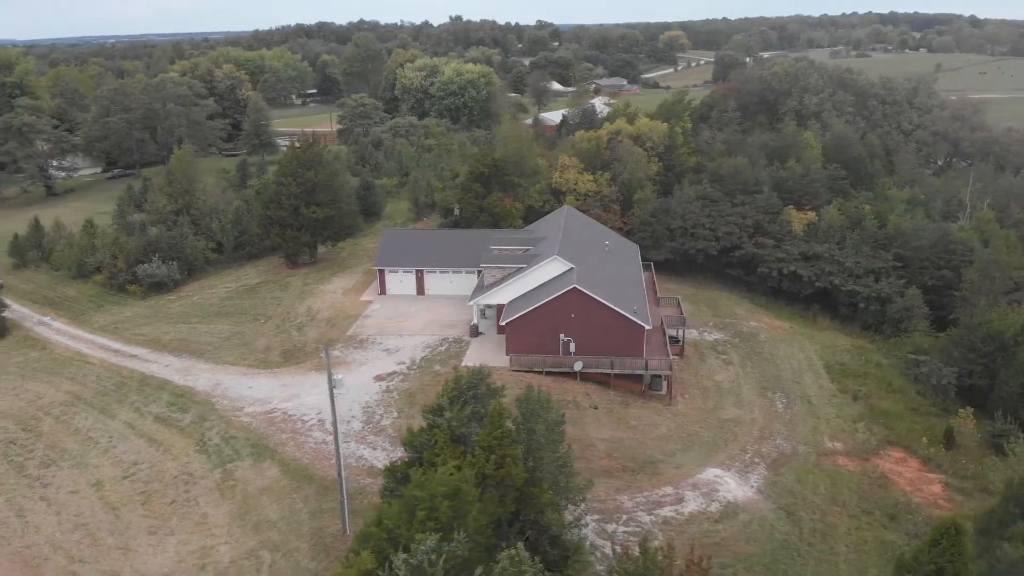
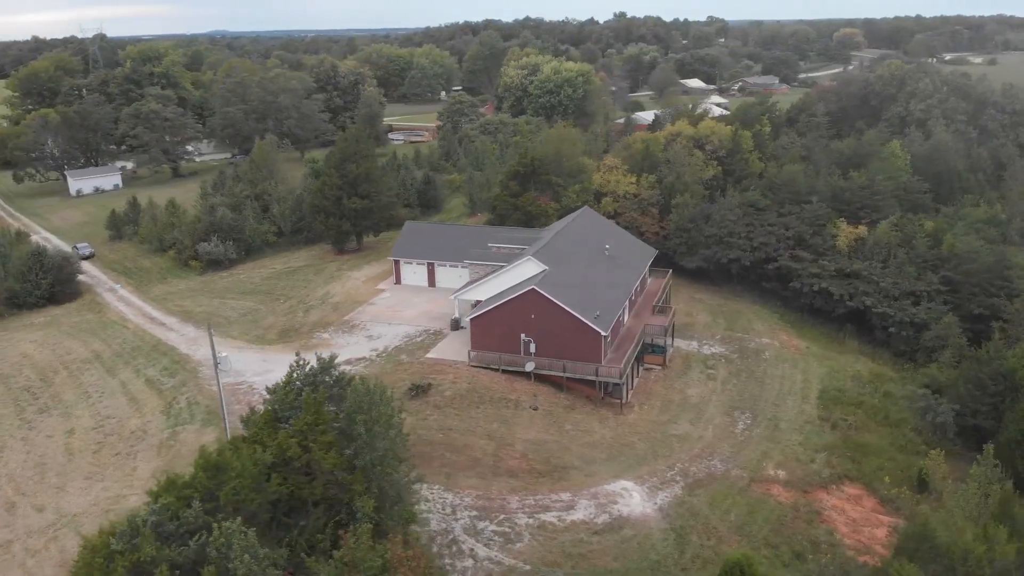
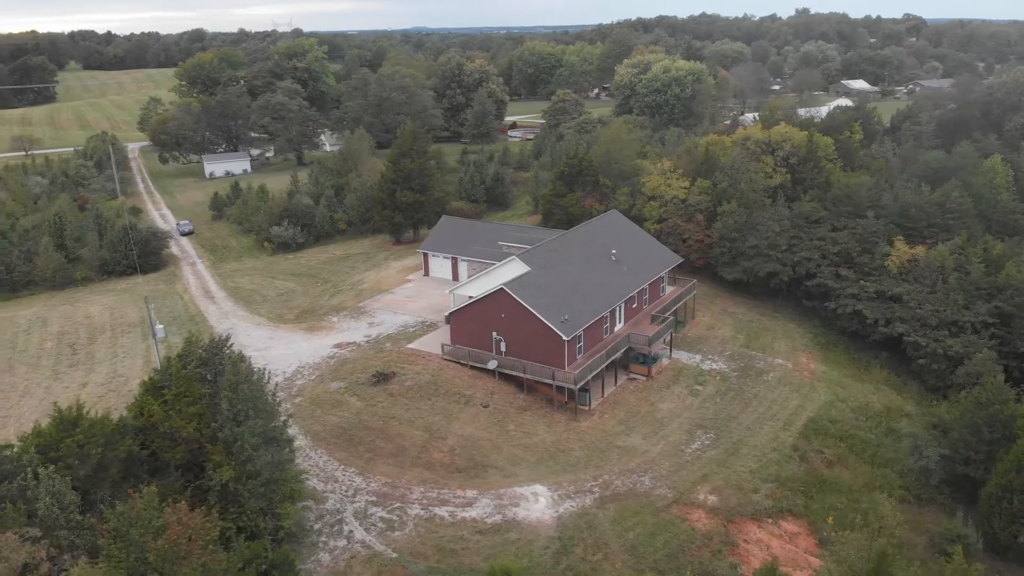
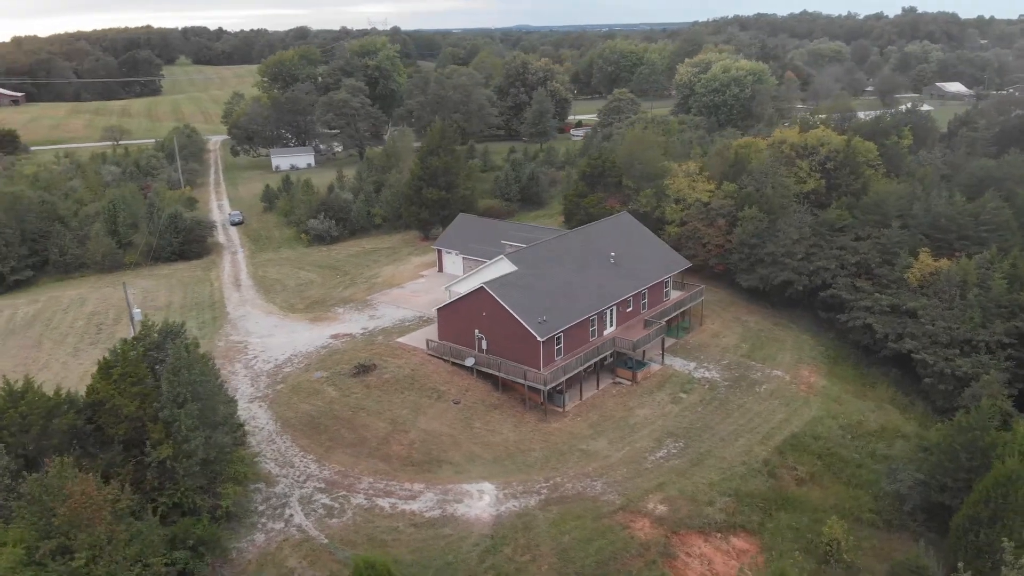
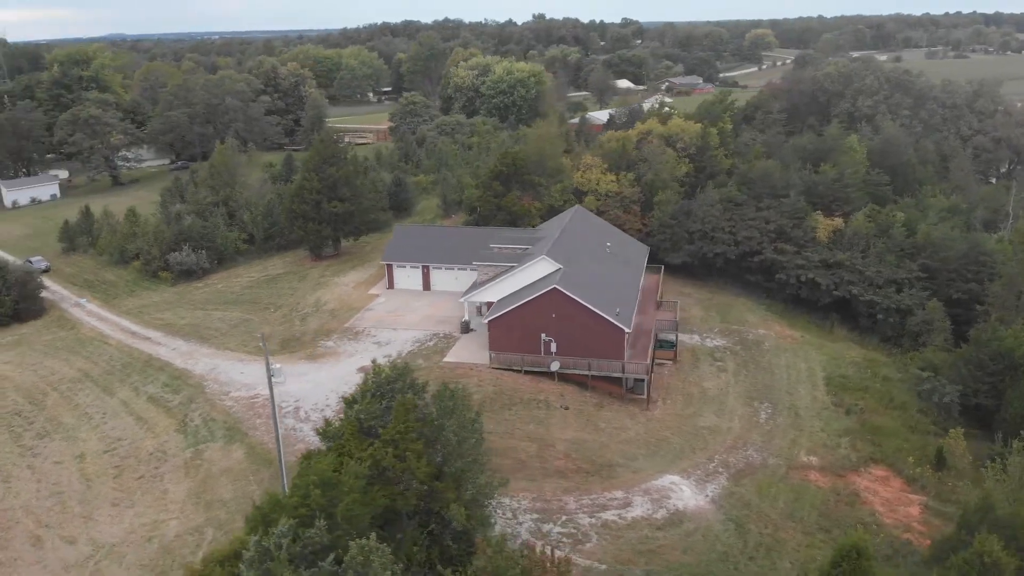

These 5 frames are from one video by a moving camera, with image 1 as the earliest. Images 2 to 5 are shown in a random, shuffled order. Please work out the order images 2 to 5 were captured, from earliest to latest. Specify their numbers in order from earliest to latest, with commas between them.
5, 2, 3, 4
